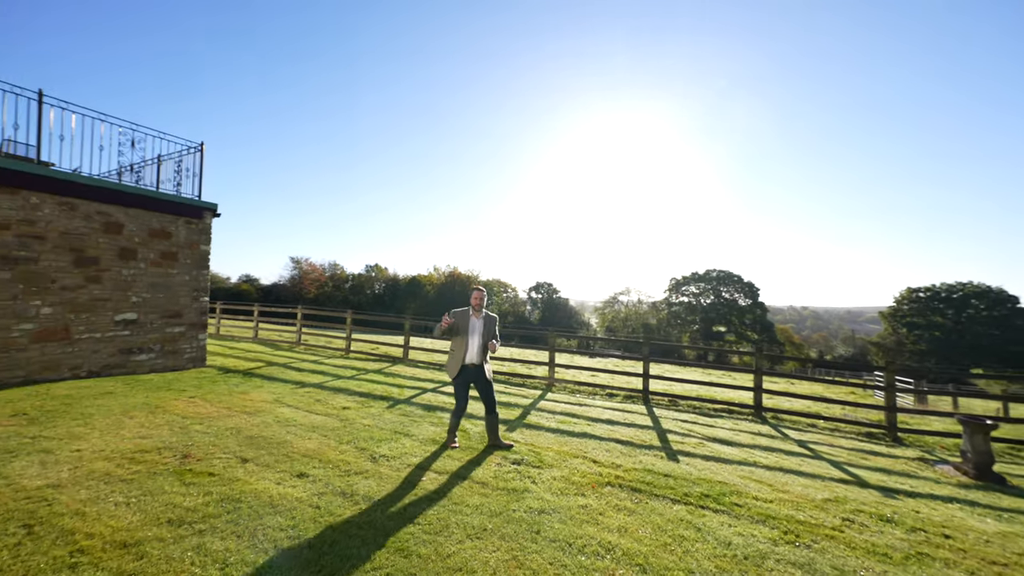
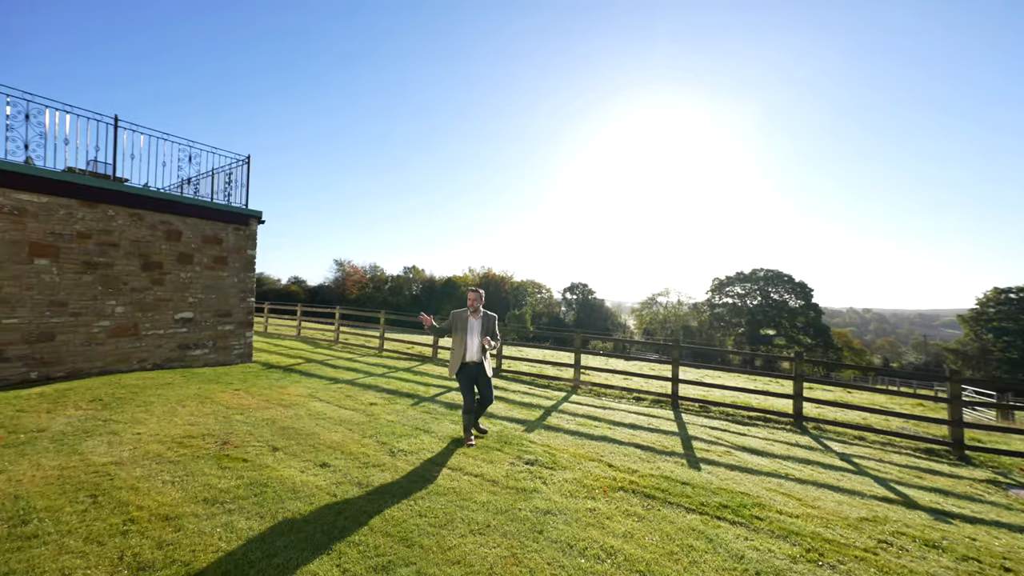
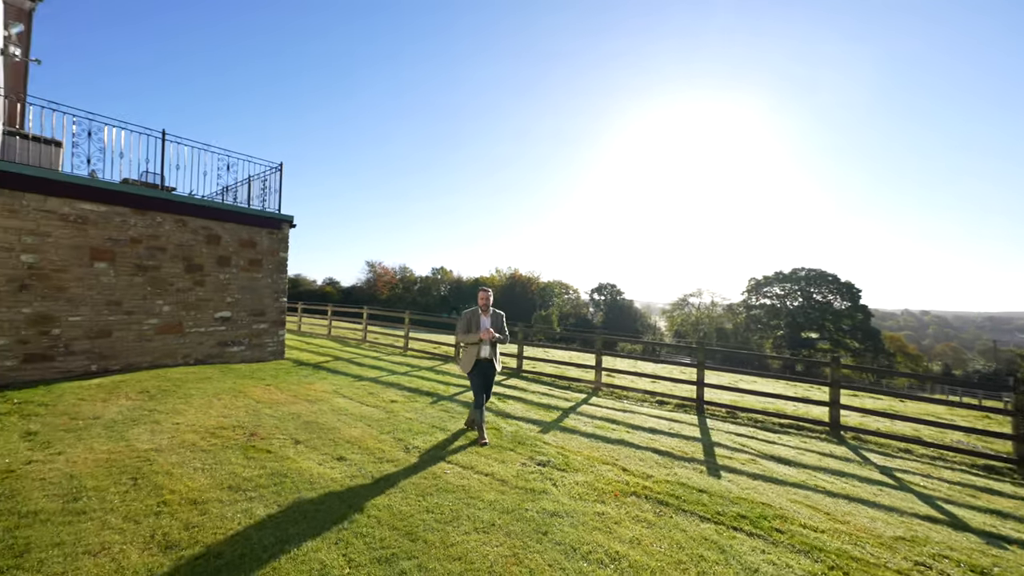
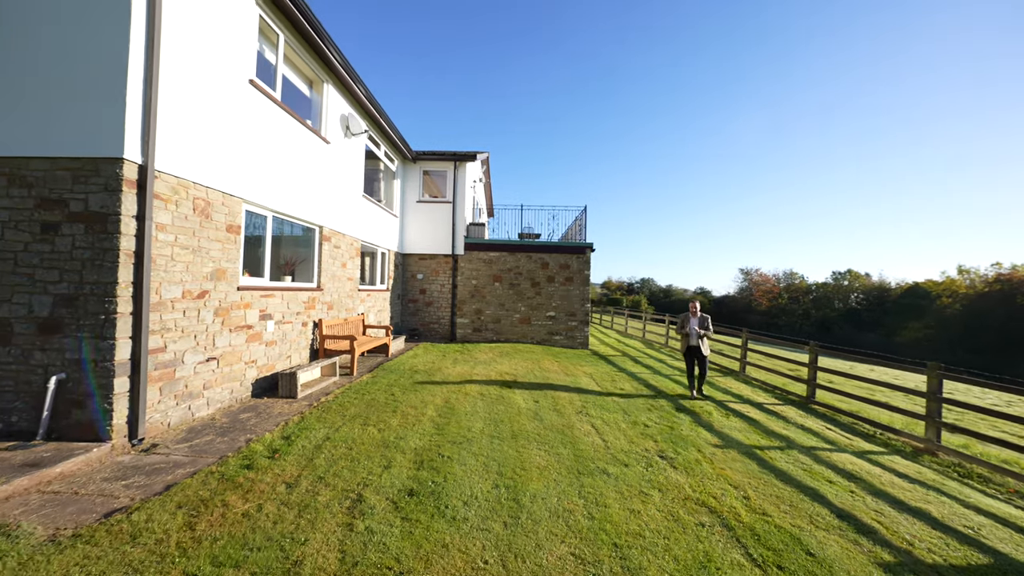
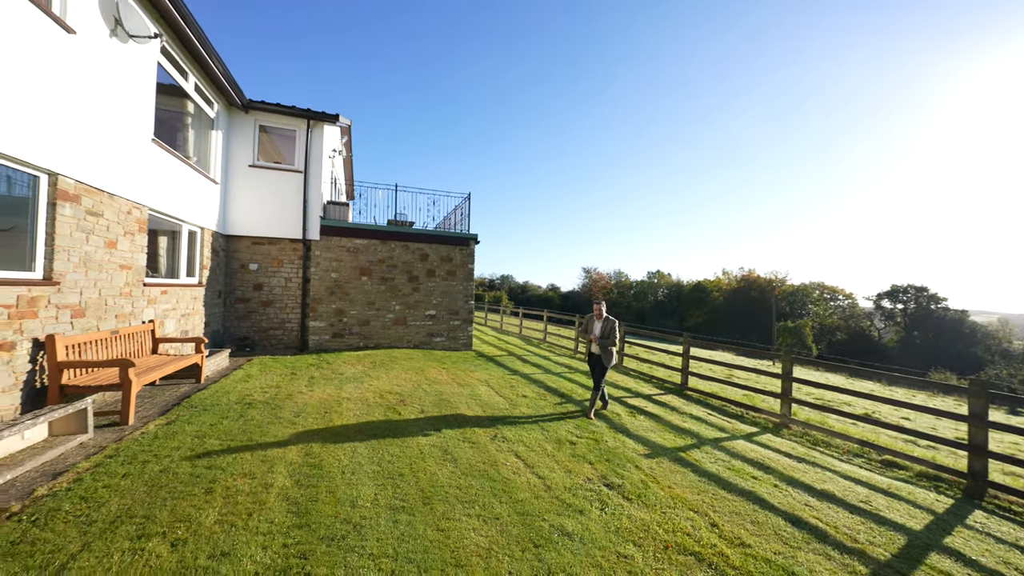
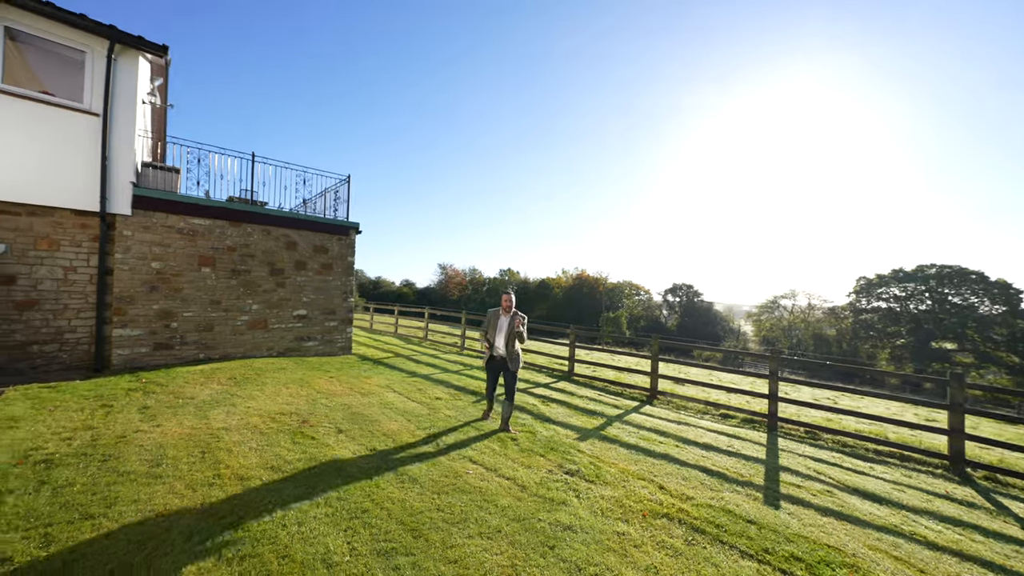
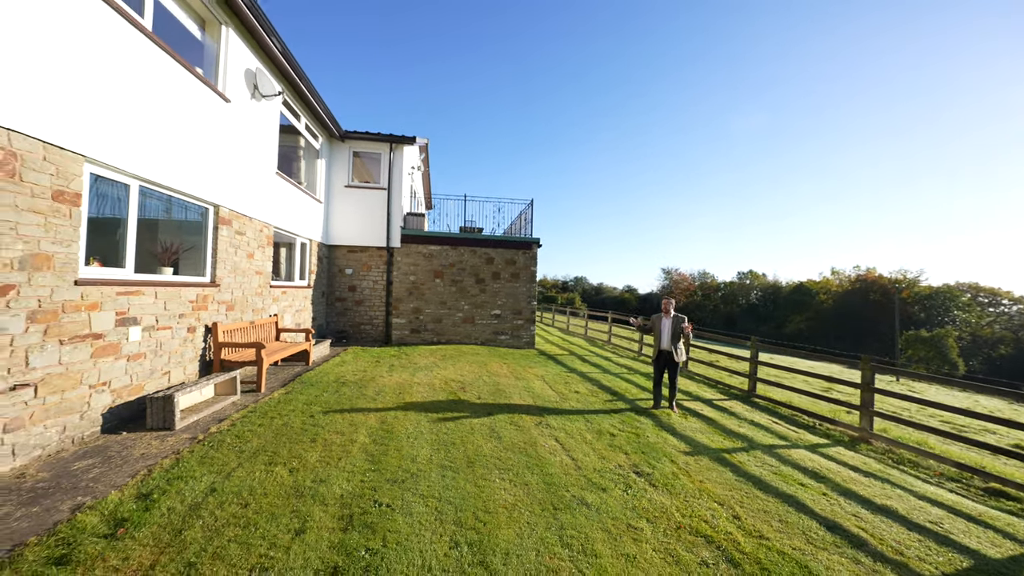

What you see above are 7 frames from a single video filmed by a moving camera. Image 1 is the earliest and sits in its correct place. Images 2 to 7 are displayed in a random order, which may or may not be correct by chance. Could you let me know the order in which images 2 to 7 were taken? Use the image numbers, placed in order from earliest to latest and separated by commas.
2, 3, 6, 5, 7, 4
